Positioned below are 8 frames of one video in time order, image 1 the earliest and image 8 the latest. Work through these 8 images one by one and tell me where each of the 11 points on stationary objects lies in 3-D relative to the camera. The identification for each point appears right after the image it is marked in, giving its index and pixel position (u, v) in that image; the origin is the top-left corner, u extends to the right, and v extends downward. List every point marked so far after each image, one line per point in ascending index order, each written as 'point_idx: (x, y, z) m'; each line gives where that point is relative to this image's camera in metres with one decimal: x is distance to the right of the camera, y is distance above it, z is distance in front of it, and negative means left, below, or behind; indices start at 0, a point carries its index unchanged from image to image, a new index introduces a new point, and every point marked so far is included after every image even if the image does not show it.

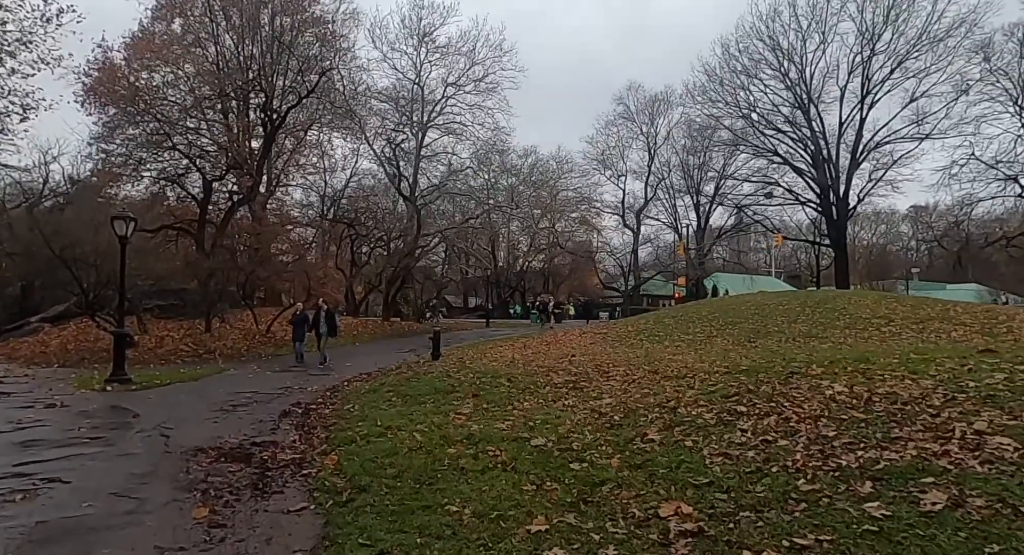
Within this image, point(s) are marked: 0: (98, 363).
0: (-10.6, -2.2, +17.2) m
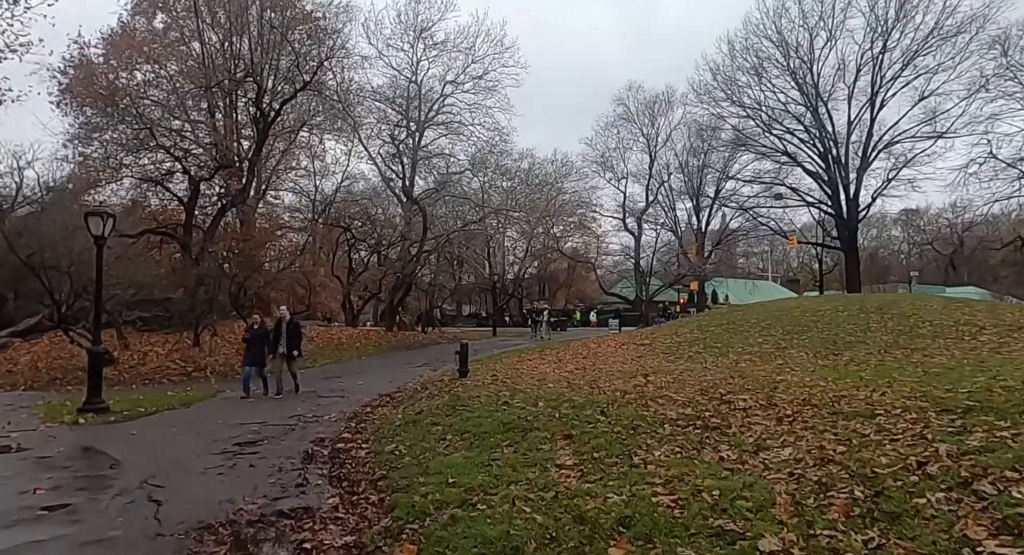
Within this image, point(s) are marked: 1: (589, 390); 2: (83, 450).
0: (-9.8, -2.4, +15.0) m
1: (+1.0, -1.5, +9.0) m
2: (-5.0, -2.1, +8.0) m
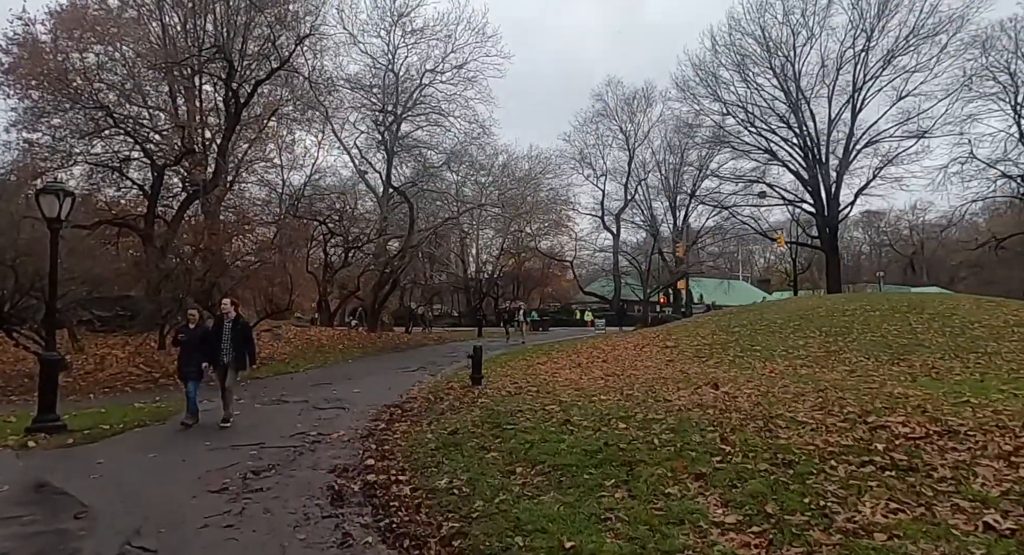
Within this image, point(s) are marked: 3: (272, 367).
0: (-9.5, -2.3, +13.0) m
1: (+1.7, -1.4, +7.6) m
2: (-4.3, -2.0, +6.2) m
3: (-6.5, -2.4, +18.1) m
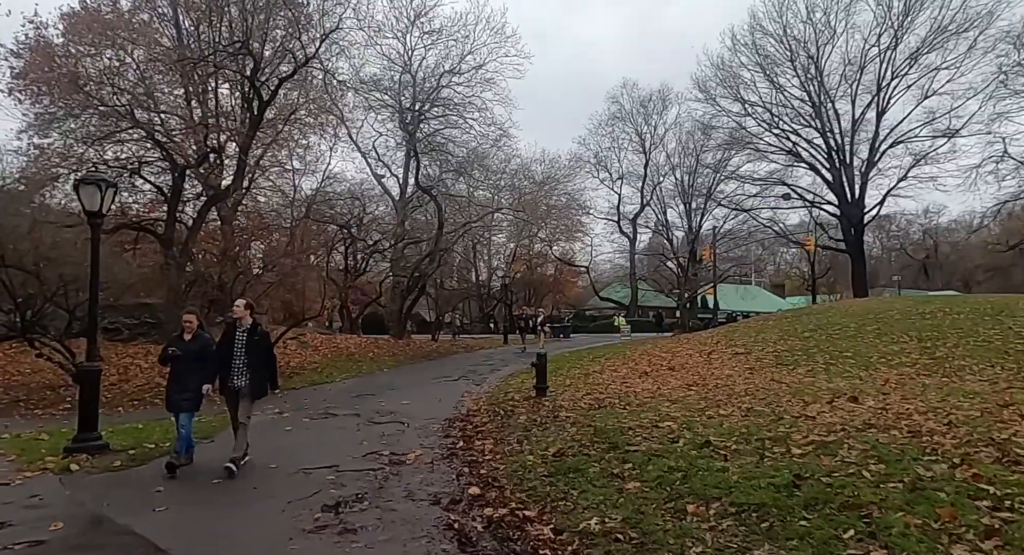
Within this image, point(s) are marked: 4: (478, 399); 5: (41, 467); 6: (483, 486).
0: (-8.3, -2.4, +11.9) m
1: (+2.8, -1.4, +6.5) m
2: (-3.2, -2.0, +5.1) m
3: (-5.3, -2.5, +17.1) m
4: (-0.7, -2.5, +13.4) m
5: (-5.2, -2.1, +7.4) m
6: (-0.3, -2.0, +6.4) m
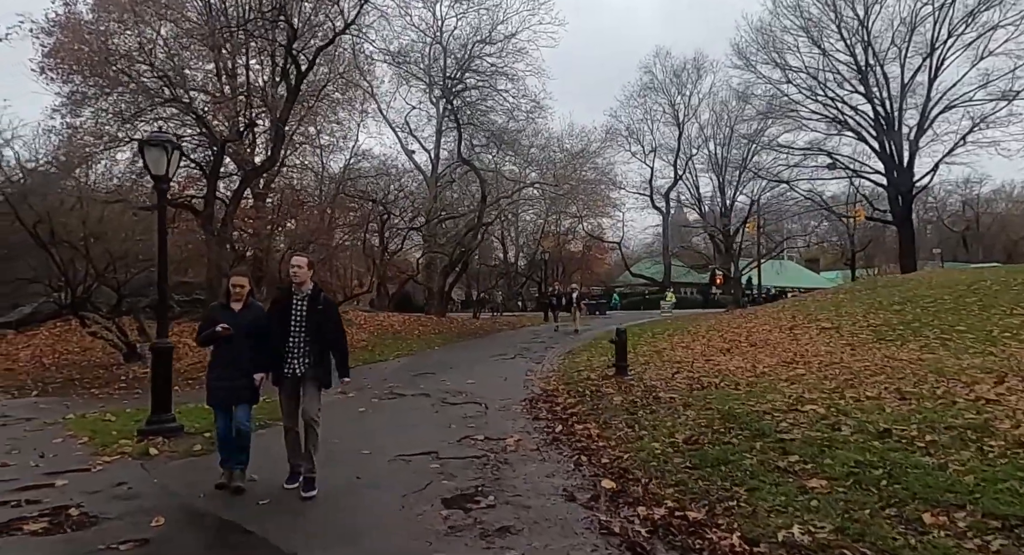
0: (-7.0, -2.0, +11.4) m
1: (+4.0, -1.1, +5.6) m
2: (-2.1, -1.7, +4.4) m
3: (-3.8, -1.9, +16.4) m
4: (+0.7, -1.9, +12.7) m
5: (-4.0, -1.8, +6.8) m
6: (+0.9, -1.7, +5.6) m
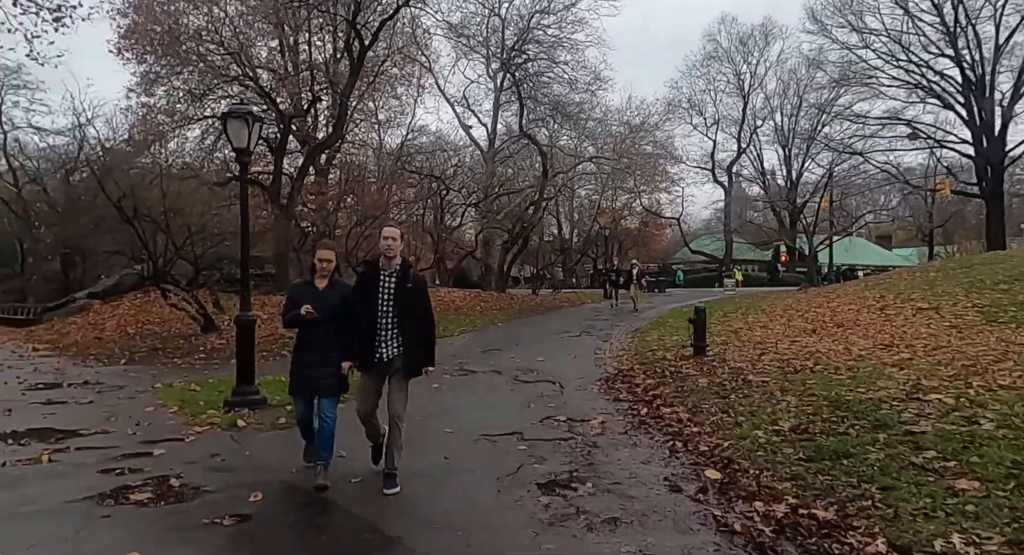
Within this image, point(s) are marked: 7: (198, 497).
0: (-5.7, -1.5, +11.6) m
1: (+4.7, -0.9, +5.0) m
2: (-1.4, -1.6, +4.3) m
3: (-2.2, -1.3, +16.4) m
4: (+2.0, -1.5, +12.3) m
5: (-3.1, -1.5, +6.8) m
6: (+1.6, -1.5, +5.3) m
7: (-2.4, -1.7, +5.2) m
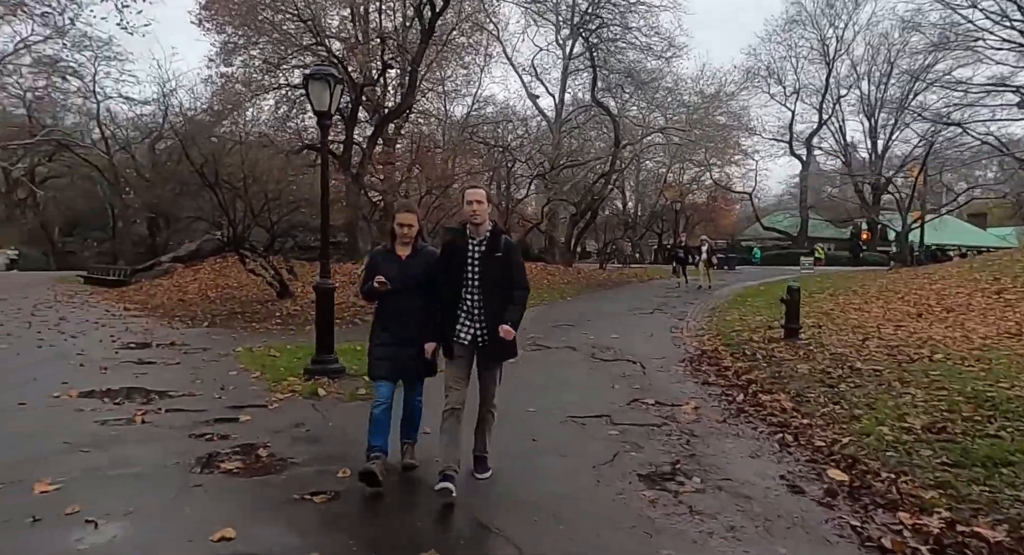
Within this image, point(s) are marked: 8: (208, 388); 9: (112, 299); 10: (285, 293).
0: (-4.4, -0.9, +11.6) m
1: (+5.4, -0.8, +4.1) m
2: (-0.7, -1.4, +4.0) m
3: (-0.5, -0.6, +16.1) m
4: (+3.3, -1.1, +11.6) m
5: (-2.3, -1.2, +6.6) m
6: (+2.3, -1.3, +4.7) m
7: (-1.7, -1.4, +5.0) m
8: (-3.5, -1.3, +7.6) m
9: (-10.9, -0.6, +18.3) m
10: (-4.9, -0.3, +14.4) m
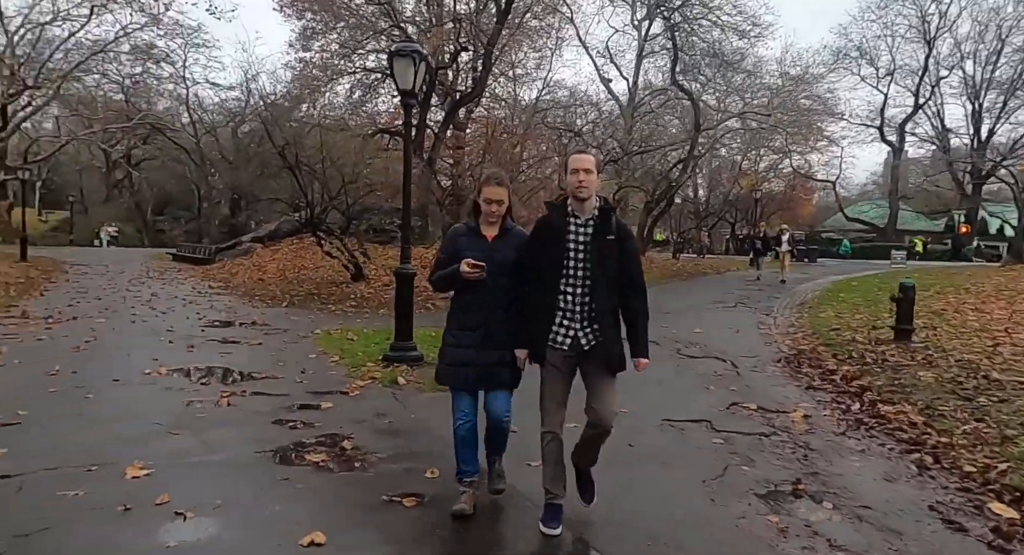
0: (-3.1, -0.7, +11.5) m
1: (+6.0, -0.9, +3.1) m
2: (-0.1, -1.3, +3.6) m
3: (+1.3, -0.4, +15.6) m
4: (+4.6, -1.0, +10.8) m
5: (-1.4, -1.1, +6.3) m
6: (+3.0, -1.3, +4.0) m
7: (-1.0, -1.3, +4.6) m
8: (-2.5, -1.1, +7.5) m
9: (-8.8, 0.0, +18.7) m
10: (-3.3, 0.0, +14.4) m
